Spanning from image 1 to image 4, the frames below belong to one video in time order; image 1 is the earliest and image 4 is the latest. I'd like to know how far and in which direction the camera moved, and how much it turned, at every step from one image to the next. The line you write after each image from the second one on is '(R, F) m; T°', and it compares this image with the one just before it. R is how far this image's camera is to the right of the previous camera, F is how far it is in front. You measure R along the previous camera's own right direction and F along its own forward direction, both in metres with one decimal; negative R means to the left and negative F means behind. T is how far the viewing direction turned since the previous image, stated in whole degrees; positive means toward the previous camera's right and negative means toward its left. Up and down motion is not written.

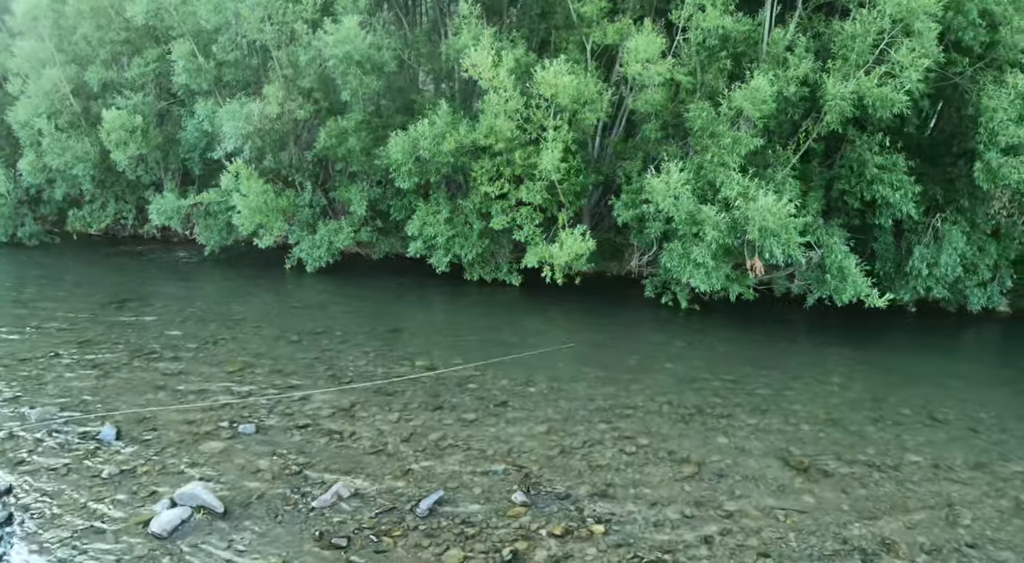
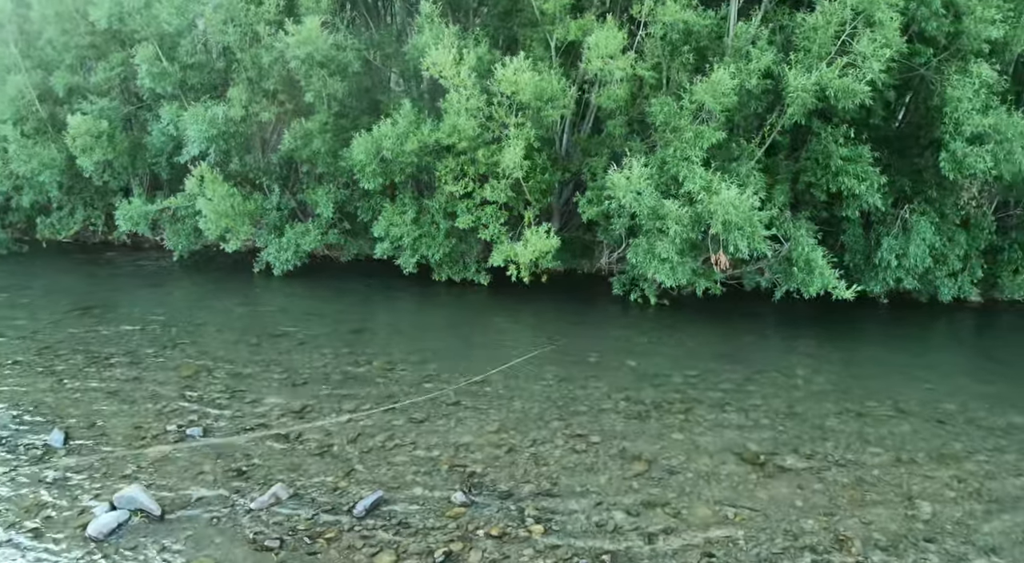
(+0.7, +0.1) m; 0°
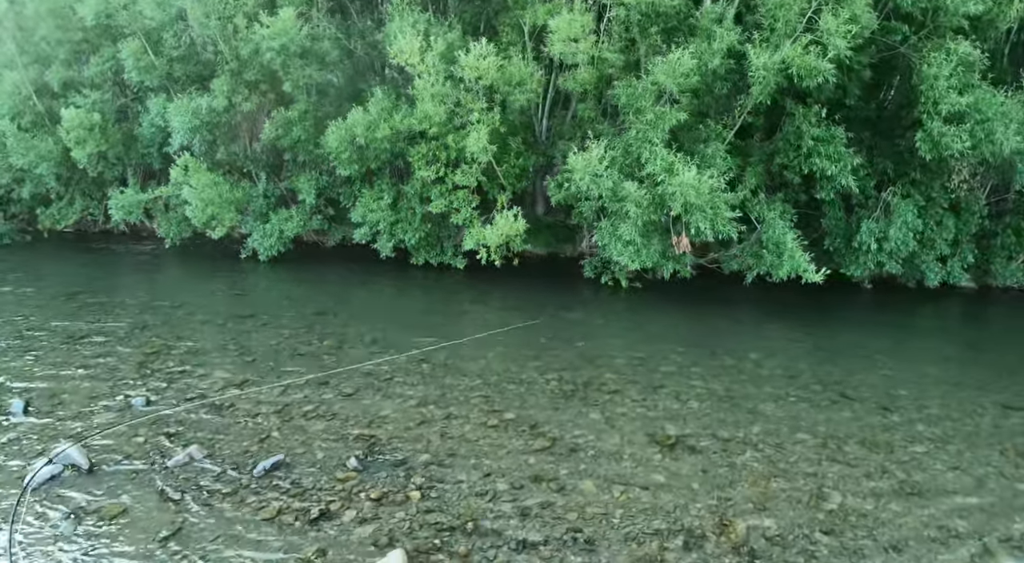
(+2.0, -0.1) m; -4°
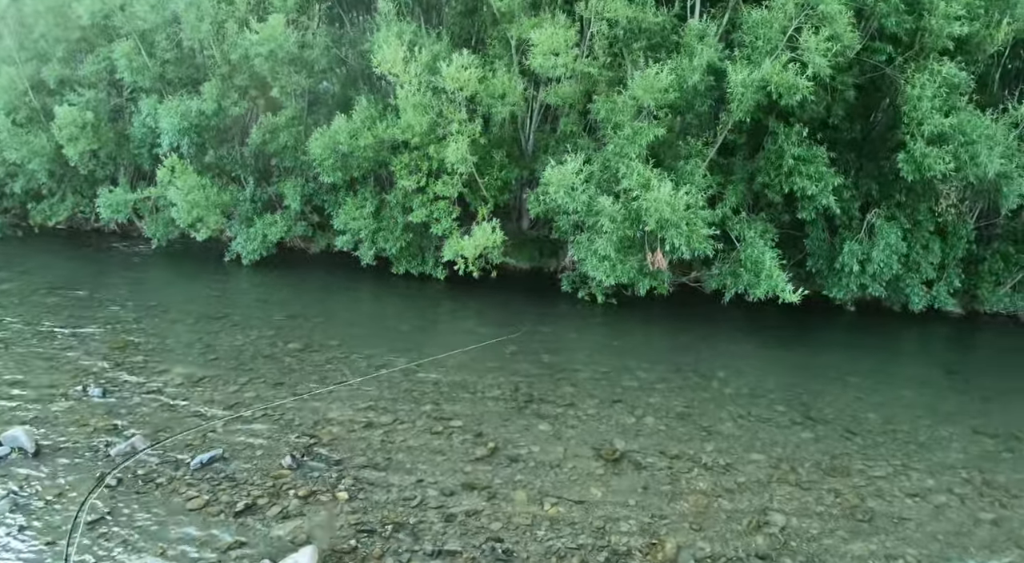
(+1.0, +0.1) m; -1°
